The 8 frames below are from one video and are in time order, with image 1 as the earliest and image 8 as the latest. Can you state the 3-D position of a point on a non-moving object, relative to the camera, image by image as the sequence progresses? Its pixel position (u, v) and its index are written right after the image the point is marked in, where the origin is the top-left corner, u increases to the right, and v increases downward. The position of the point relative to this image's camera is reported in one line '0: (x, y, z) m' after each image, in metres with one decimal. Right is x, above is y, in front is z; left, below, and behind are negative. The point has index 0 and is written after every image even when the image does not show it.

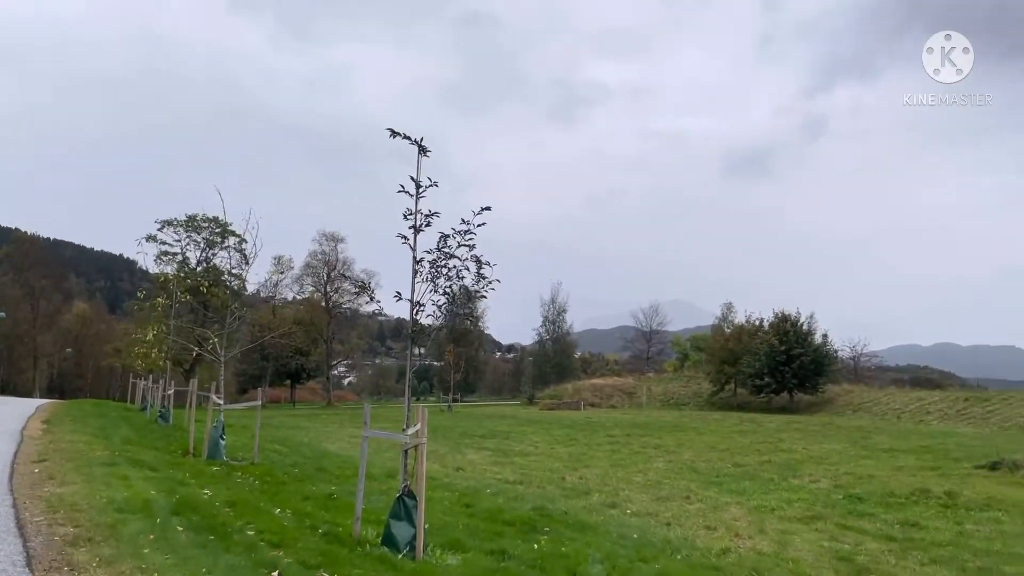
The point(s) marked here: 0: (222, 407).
0: (-5.2, -2.1, +15.0) m
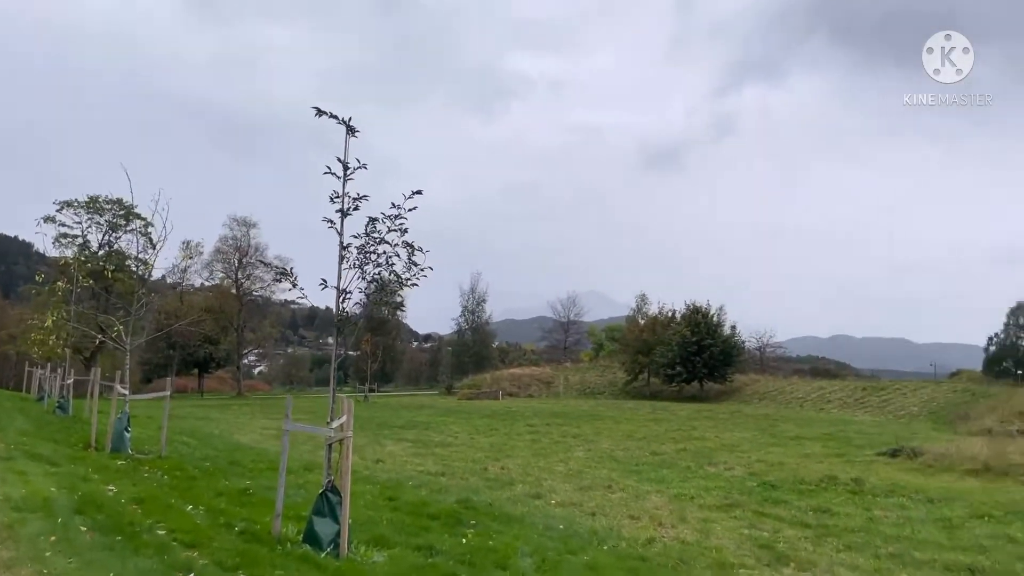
0: (-6.6, -1.9, +14.3) m
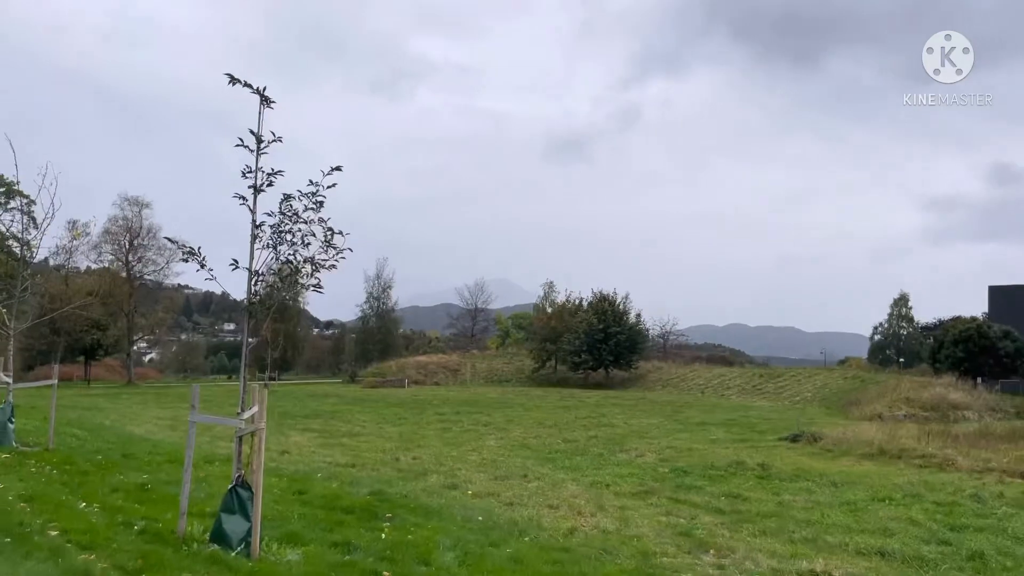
0: (-7.9, -1.6, +13.1) m
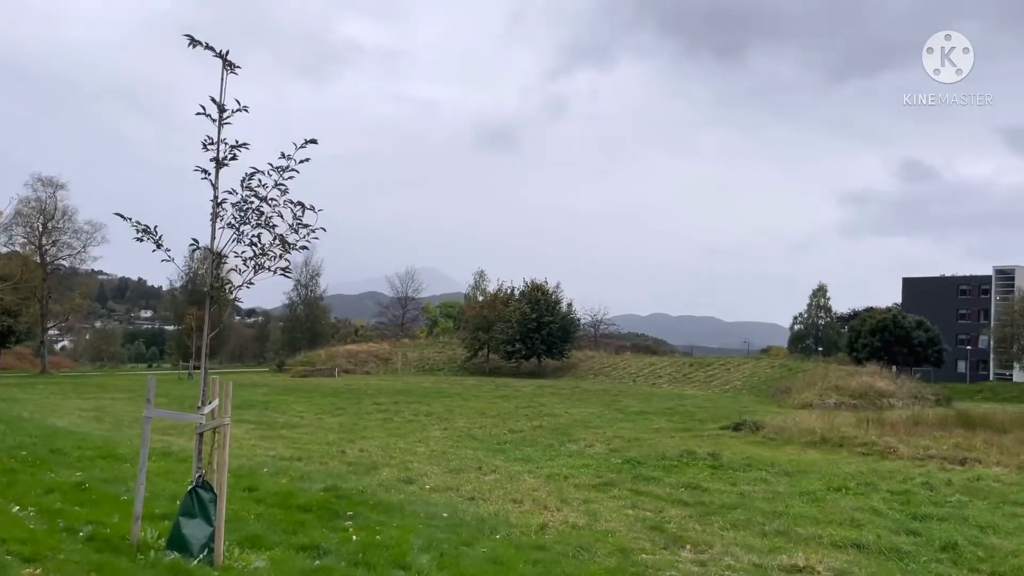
0: (-8.5, -1.3, +12.0) m
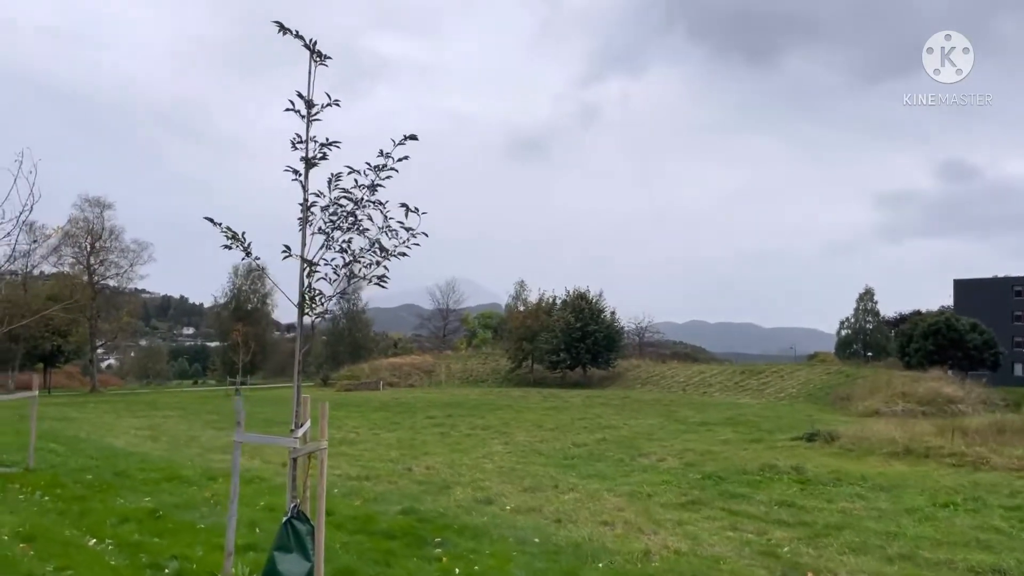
0: (-7.4, -1.6, +11.7) m
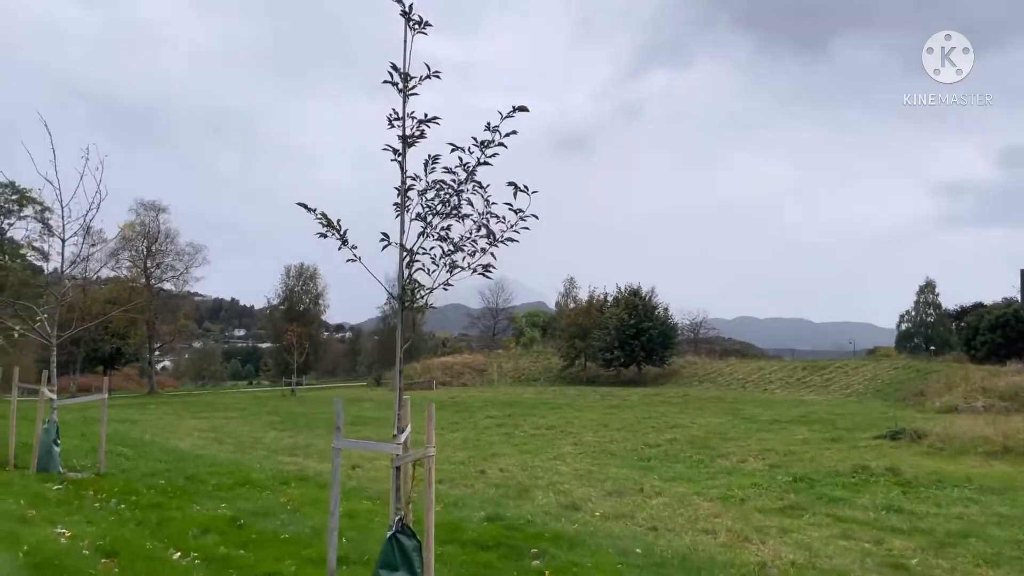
0: (-6.3, -1.6, +11.4) m
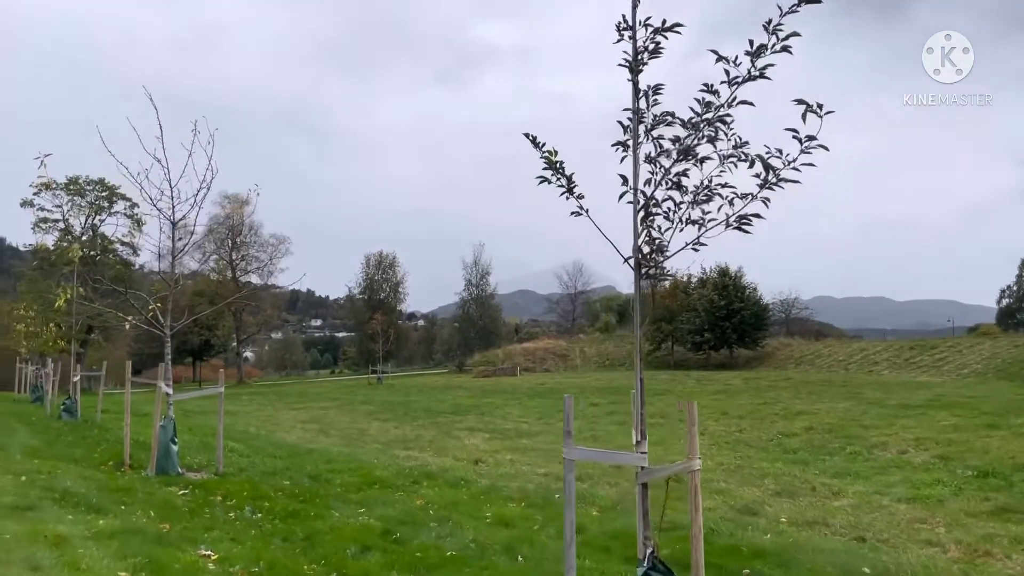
0: (-4.3, -1.4, +10.6) m
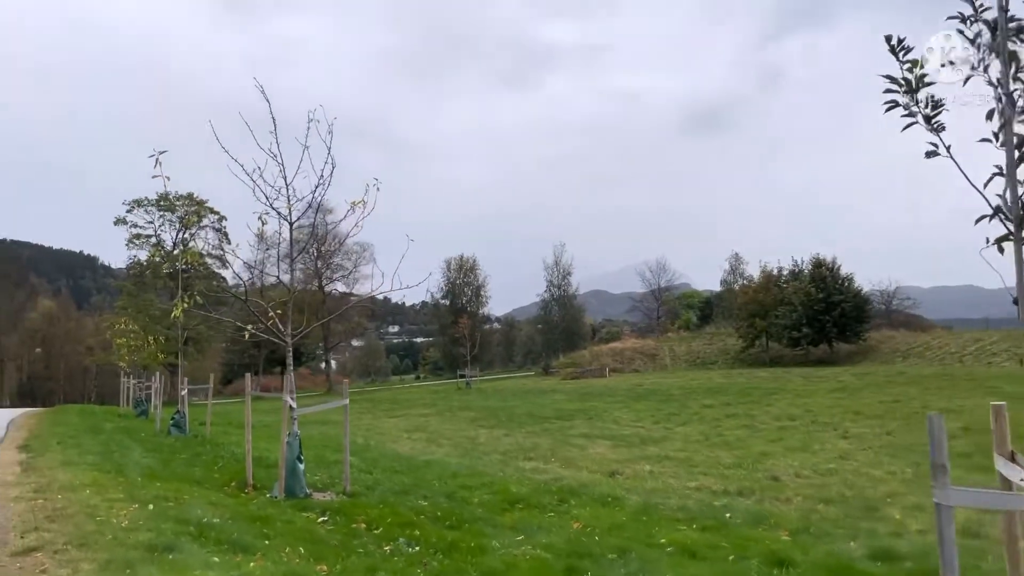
0: (-2.5, -1.5, +9.7) m
